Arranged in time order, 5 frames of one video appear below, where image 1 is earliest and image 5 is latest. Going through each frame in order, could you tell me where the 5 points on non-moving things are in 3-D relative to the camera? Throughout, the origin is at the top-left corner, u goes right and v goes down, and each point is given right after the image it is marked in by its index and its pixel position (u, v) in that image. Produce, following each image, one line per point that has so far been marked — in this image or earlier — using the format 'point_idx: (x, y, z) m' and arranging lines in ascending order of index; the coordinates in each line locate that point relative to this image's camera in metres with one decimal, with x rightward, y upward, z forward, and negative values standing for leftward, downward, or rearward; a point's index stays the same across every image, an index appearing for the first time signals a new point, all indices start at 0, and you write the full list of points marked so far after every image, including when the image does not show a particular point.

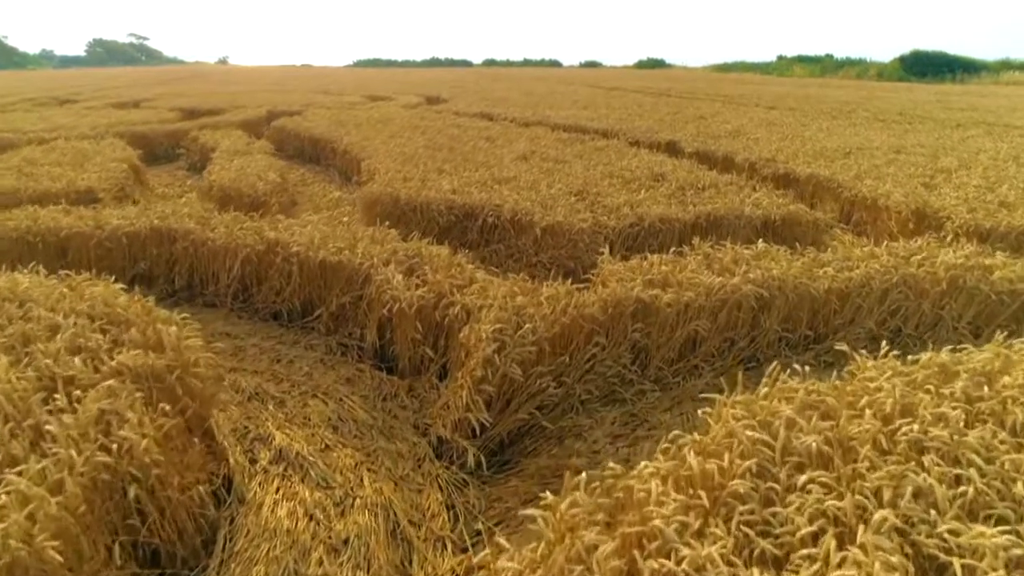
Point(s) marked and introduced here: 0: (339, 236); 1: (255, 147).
0: (-1.3, +0.4, +5.4) m
1: (-3.8, +2.1, +10.7) m
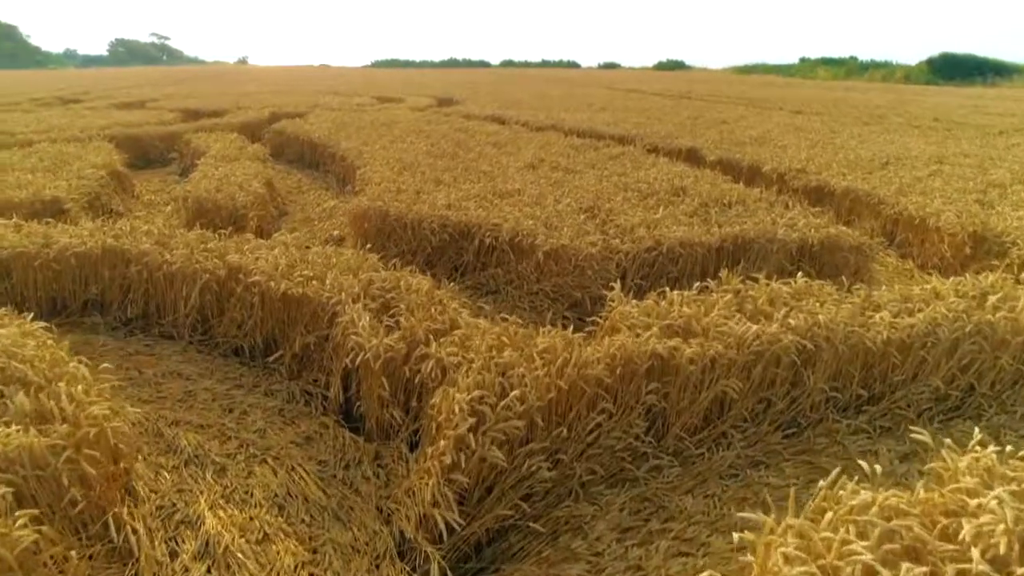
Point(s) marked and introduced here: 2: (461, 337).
0: (-1.3, +0.2, +4.7) m
1: (-3.7, +1.9, +10.1) m
2: (-0.2, -0.2, +3.4) m
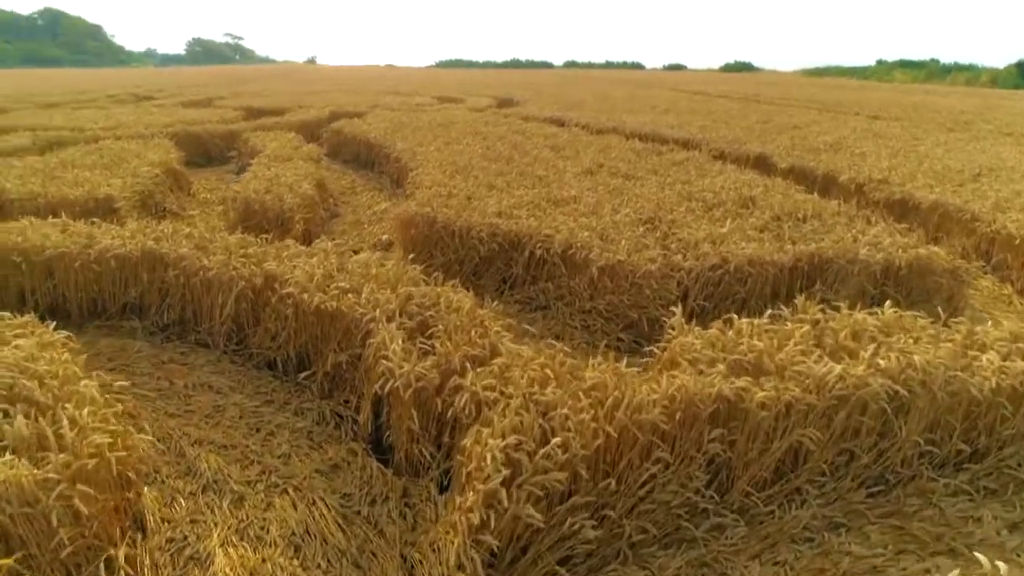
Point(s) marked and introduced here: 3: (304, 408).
0: (-1.0, +0.1, +4.5) m
1: (-2.9, +1.9, +10.0) m
2: (0.0, -0.3, +3.1) m
3: (-1.2, -0.7, +4.0) m
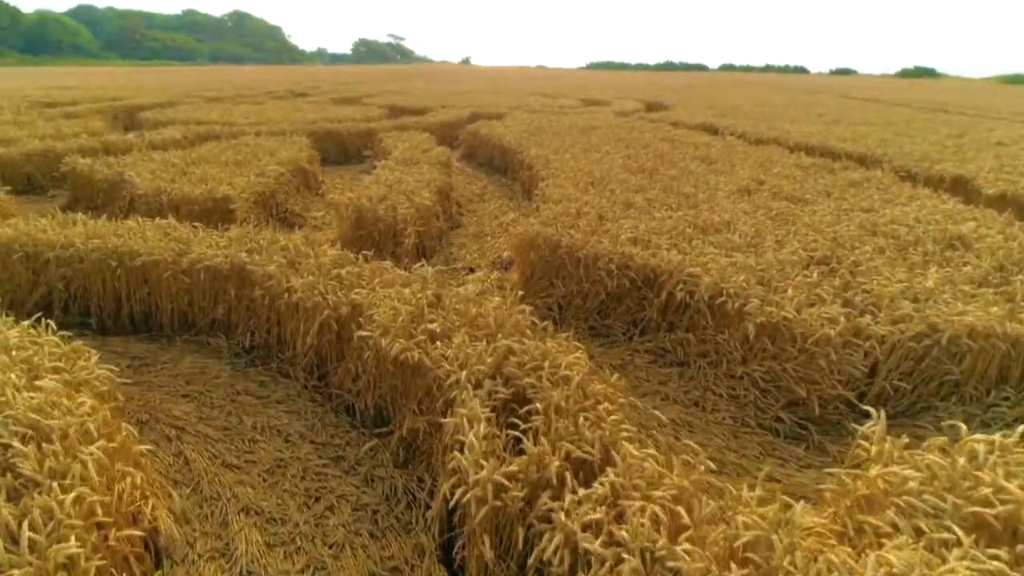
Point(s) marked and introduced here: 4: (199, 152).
0: (-0.3, -0.1, +3.7) m
1: (-1.1, +1.8, +9.5) m
2: (+0.3, -0.6, +2.2) m
3: (-0.6, -0.9, +3.3) m
4: (-4.1, +1.8, +9.3) m
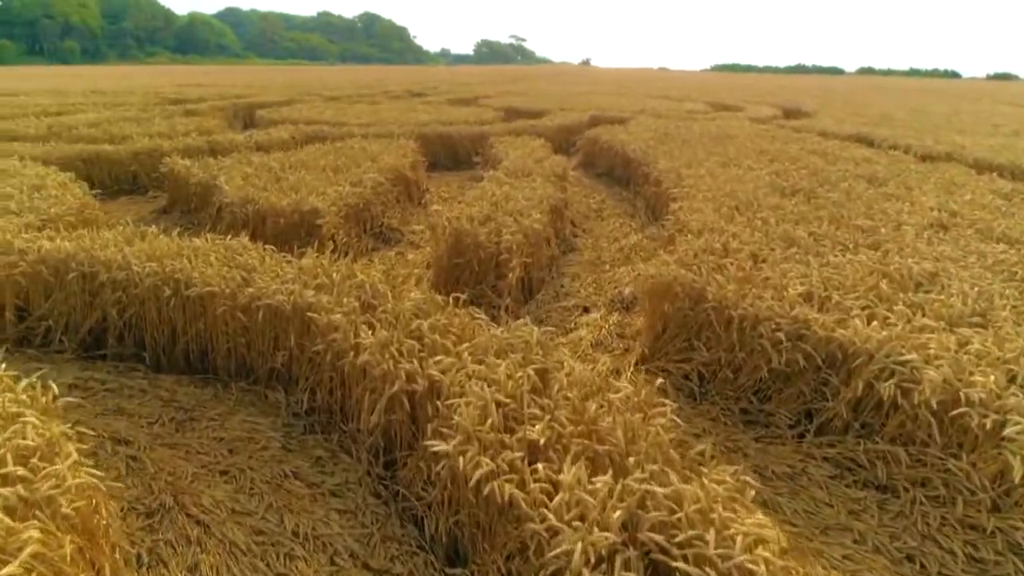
0: (+0.2, -0.4, +2.7) m
1: (+0.4, +1.5, +8.5) m
2: (+0.6, -0.9, +1.1) m
3: (-0.2, -1.2, +2.3) m
4: (-2.6, +1.6, +8.7) m
